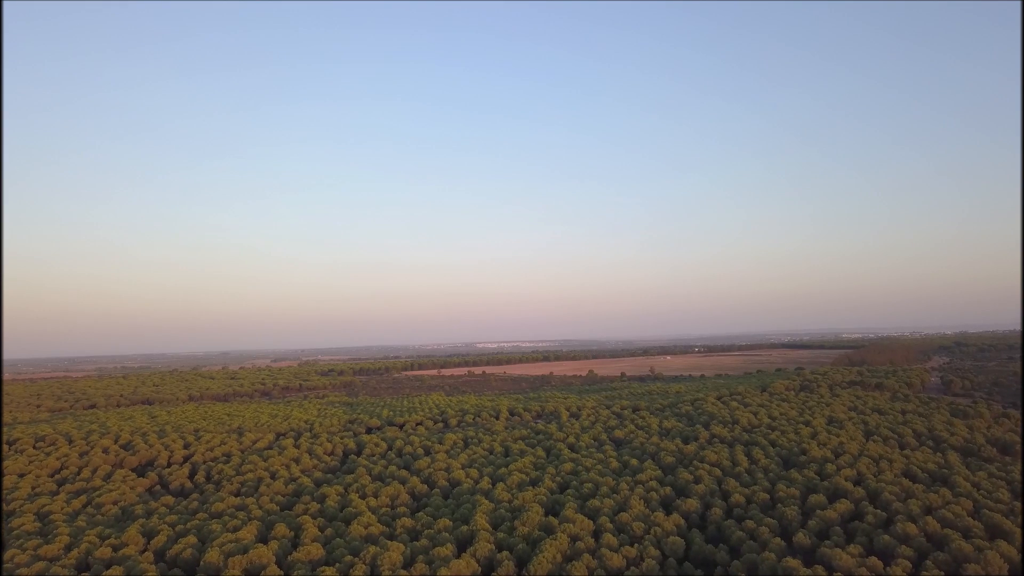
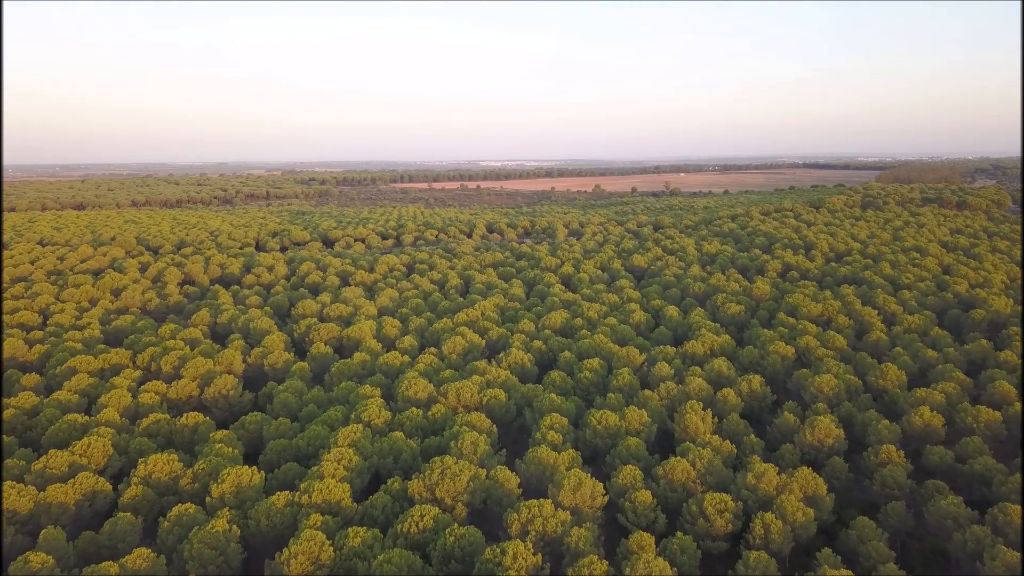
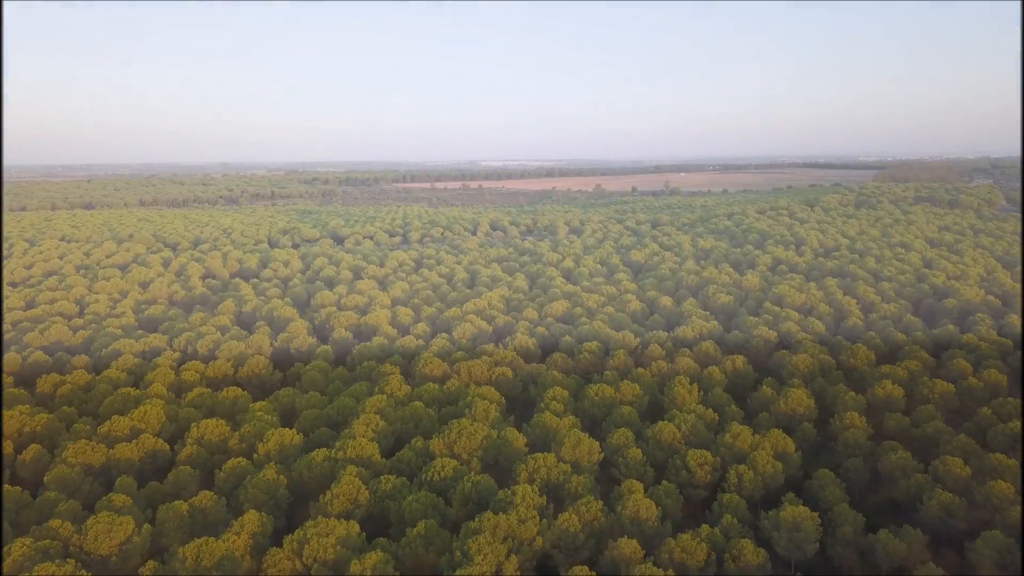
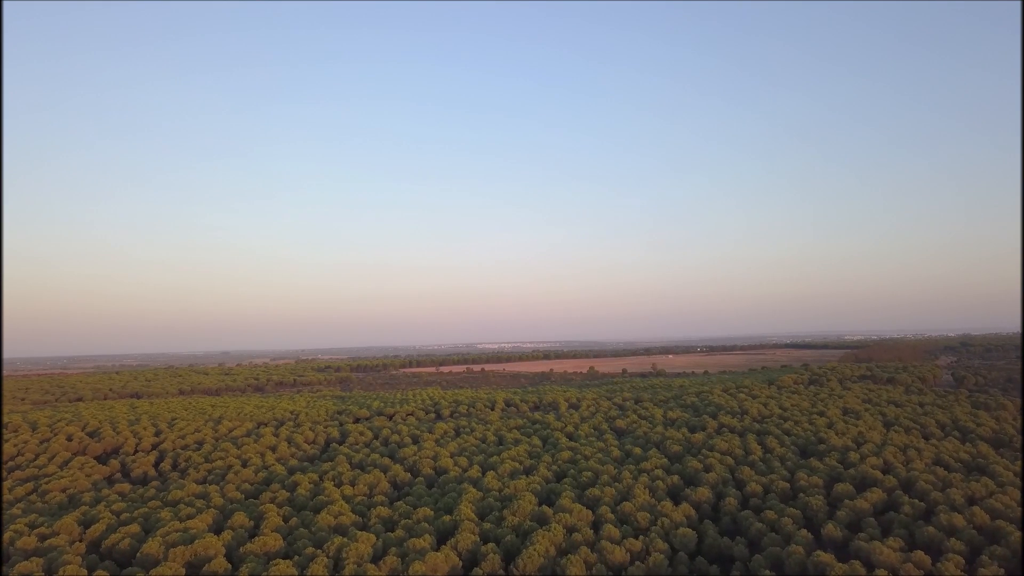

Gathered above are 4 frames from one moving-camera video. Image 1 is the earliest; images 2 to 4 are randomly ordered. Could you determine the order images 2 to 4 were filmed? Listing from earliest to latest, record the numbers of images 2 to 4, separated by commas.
4, 3, 2
